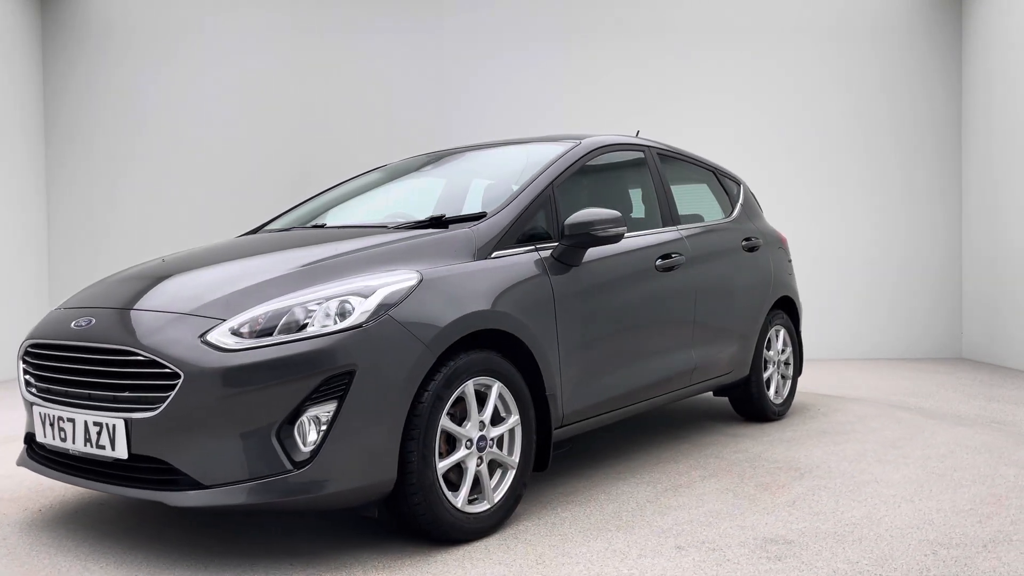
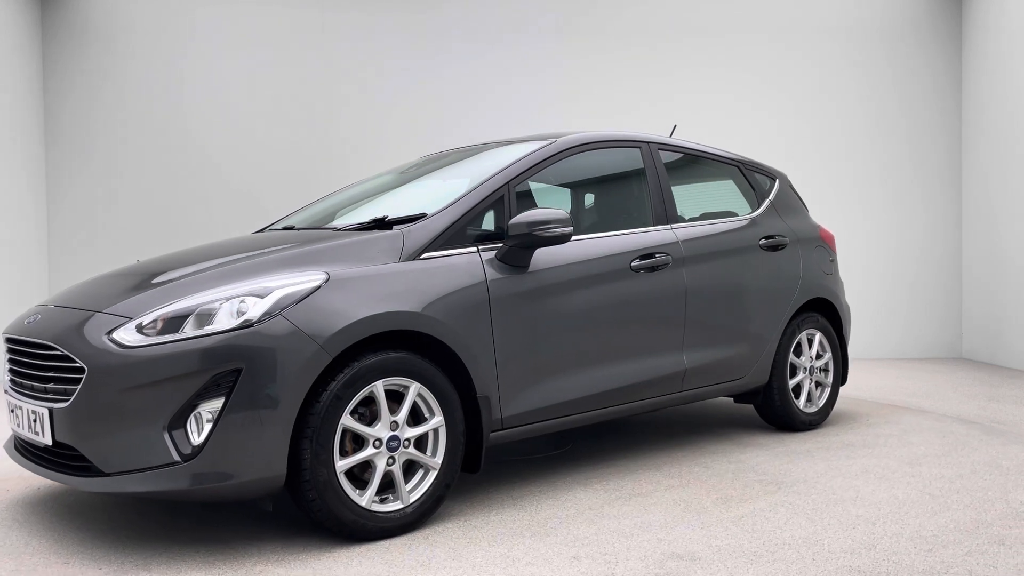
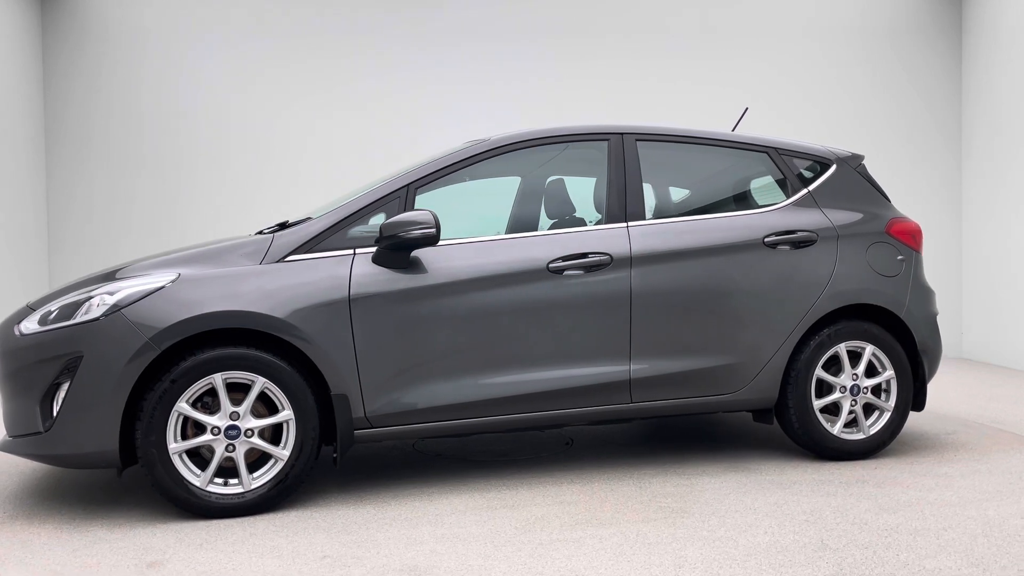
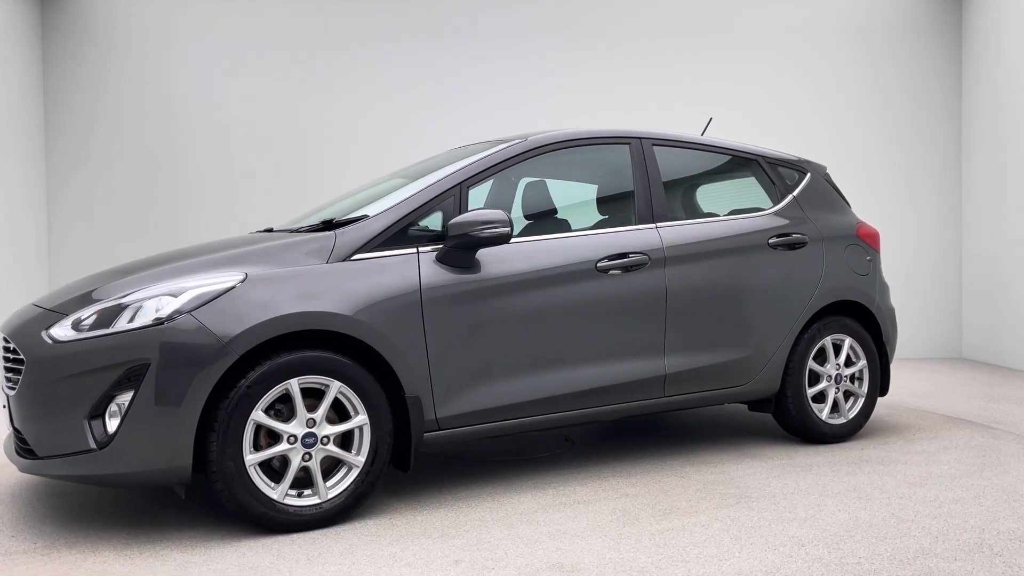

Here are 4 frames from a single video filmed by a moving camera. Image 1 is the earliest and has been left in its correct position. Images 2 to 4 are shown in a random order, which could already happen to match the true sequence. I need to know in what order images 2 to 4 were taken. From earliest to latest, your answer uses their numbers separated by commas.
2, 4, 3
